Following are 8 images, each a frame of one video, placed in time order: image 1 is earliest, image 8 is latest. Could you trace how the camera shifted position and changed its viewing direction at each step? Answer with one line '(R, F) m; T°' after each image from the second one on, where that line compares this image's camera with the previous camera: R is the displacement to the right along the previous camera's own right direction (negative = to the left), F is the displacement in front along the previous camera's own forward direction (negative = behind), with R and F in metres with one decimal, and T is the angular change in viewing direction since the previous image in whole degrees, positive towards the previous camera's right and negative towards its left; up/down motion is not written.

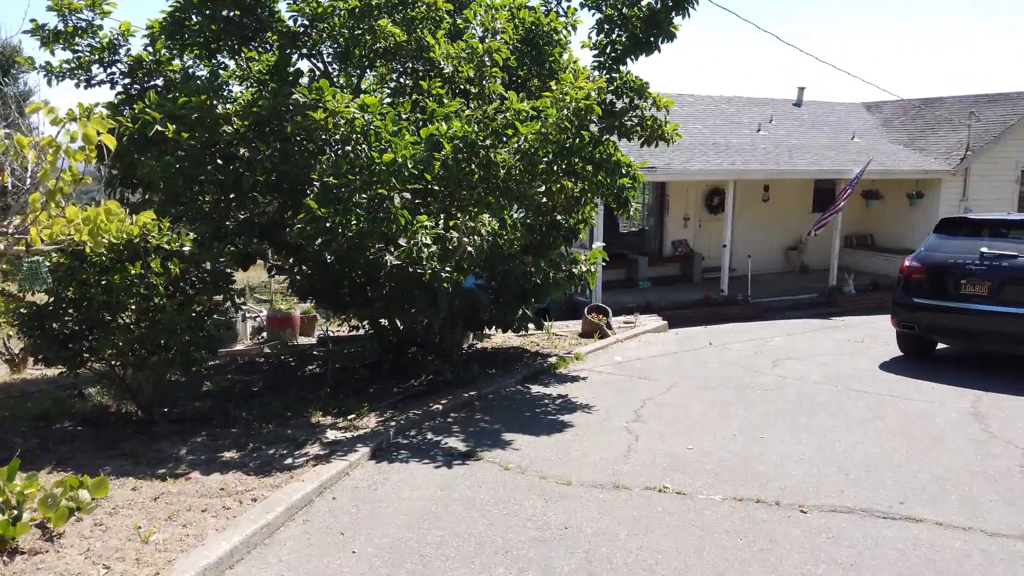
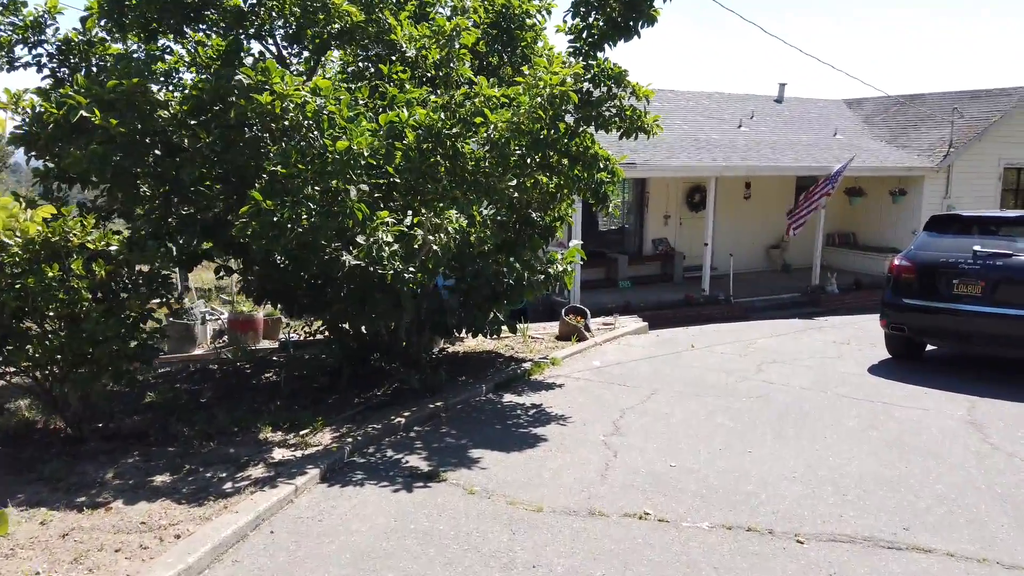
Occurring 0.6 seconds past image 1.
(+0.1, +0.5) m; +1°
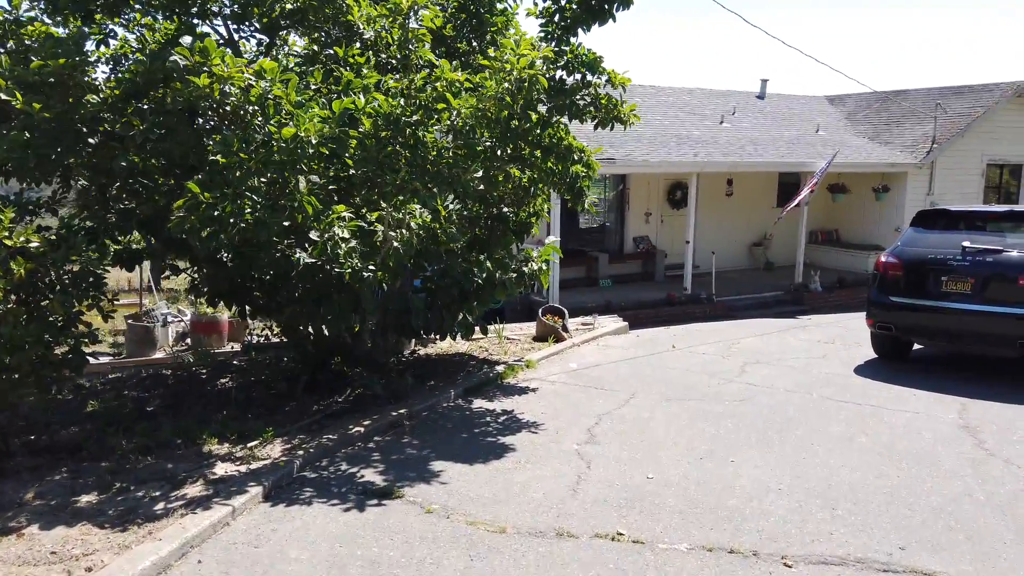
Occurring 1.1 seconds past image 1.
(+0.1, +0.4) m; +1°
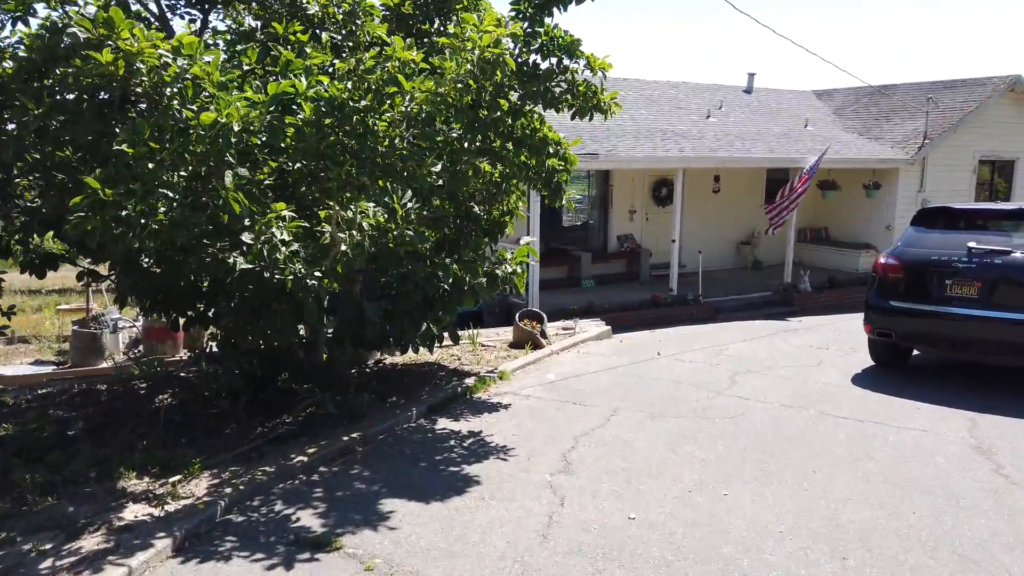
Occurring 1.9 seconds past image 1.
(+0.2, +0.7) m; +1°
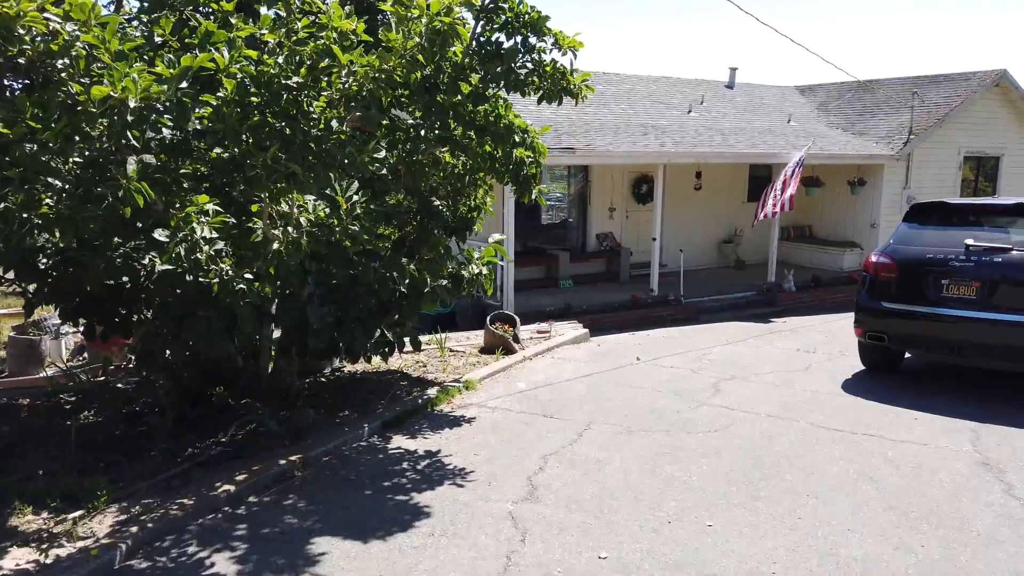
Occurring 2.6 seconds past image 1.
(+0.2, +0.6) m; +1°
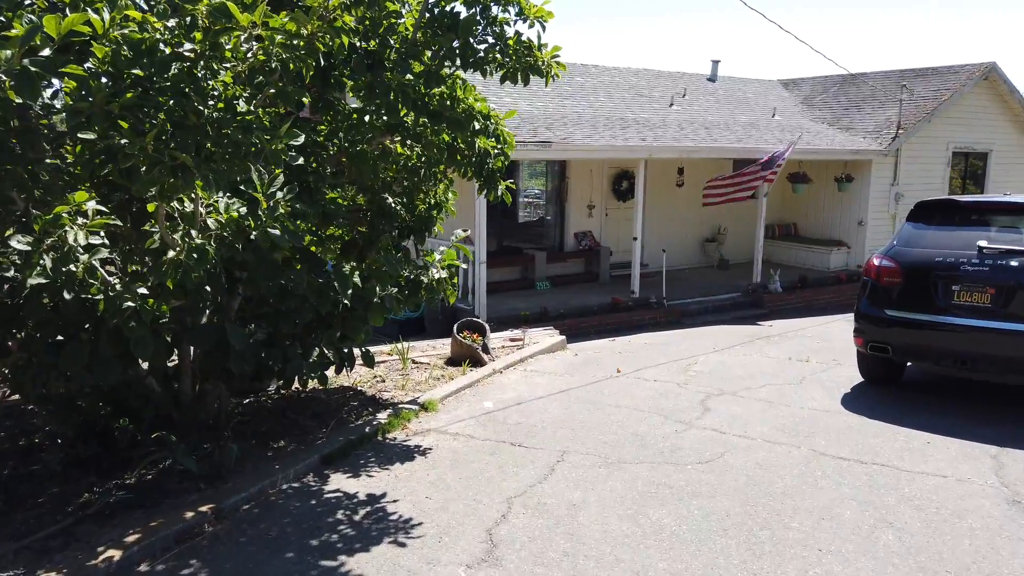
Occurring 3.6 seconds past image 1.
(+0.1, +0.8) m; +1°
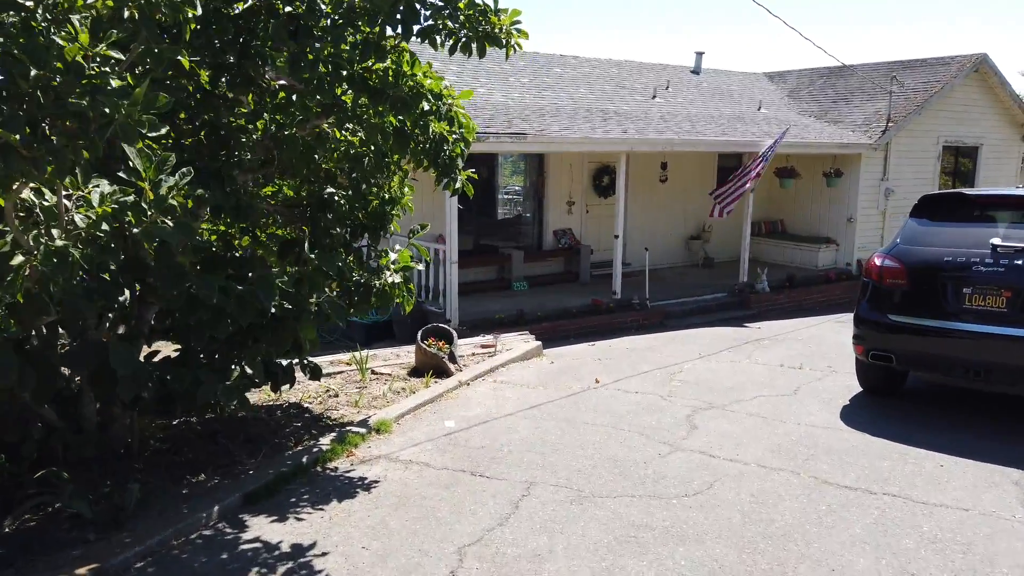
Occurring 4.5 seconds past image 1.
(+0.2, +0.7) m; +1°
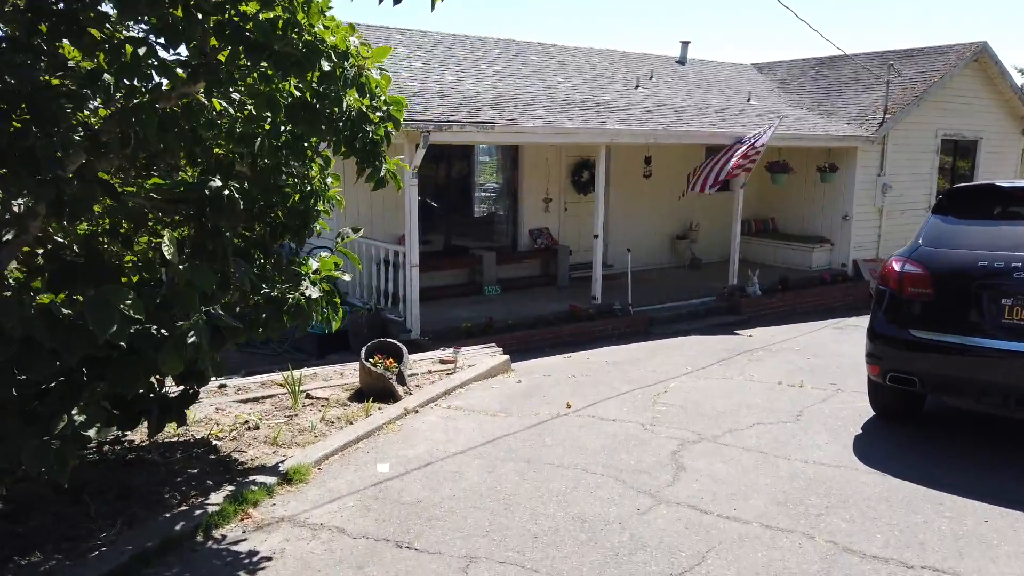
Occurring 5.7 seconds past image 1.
(+0.3, +1.1) m; +1°
